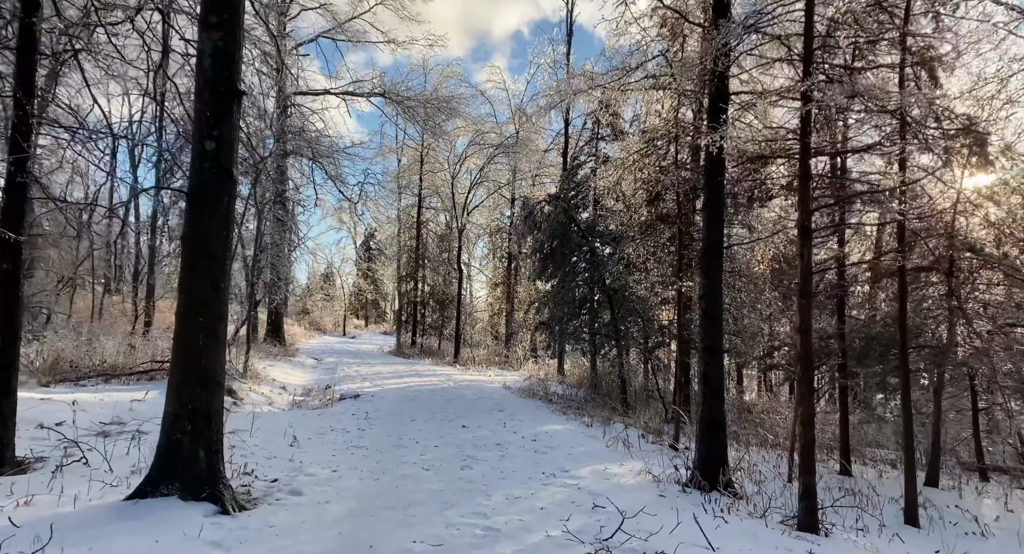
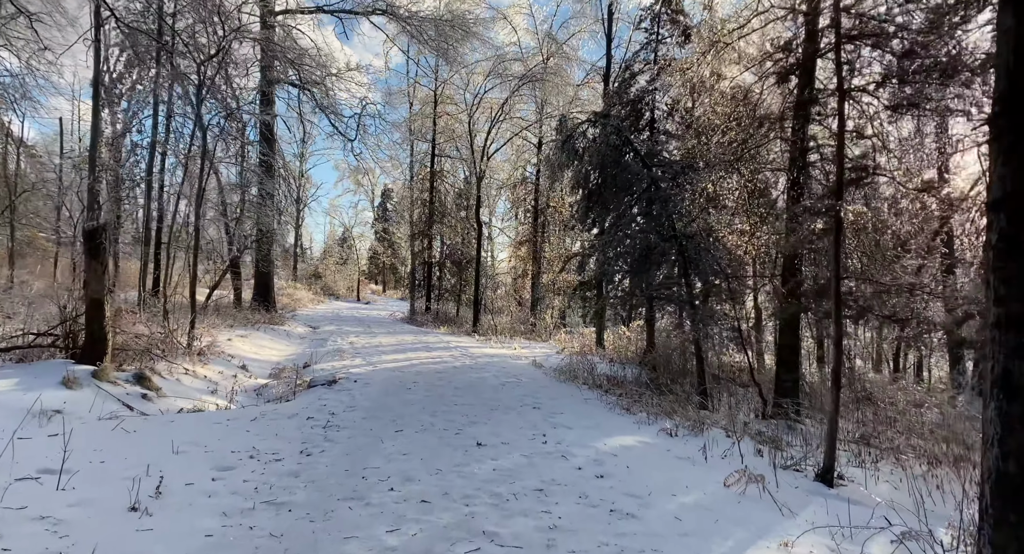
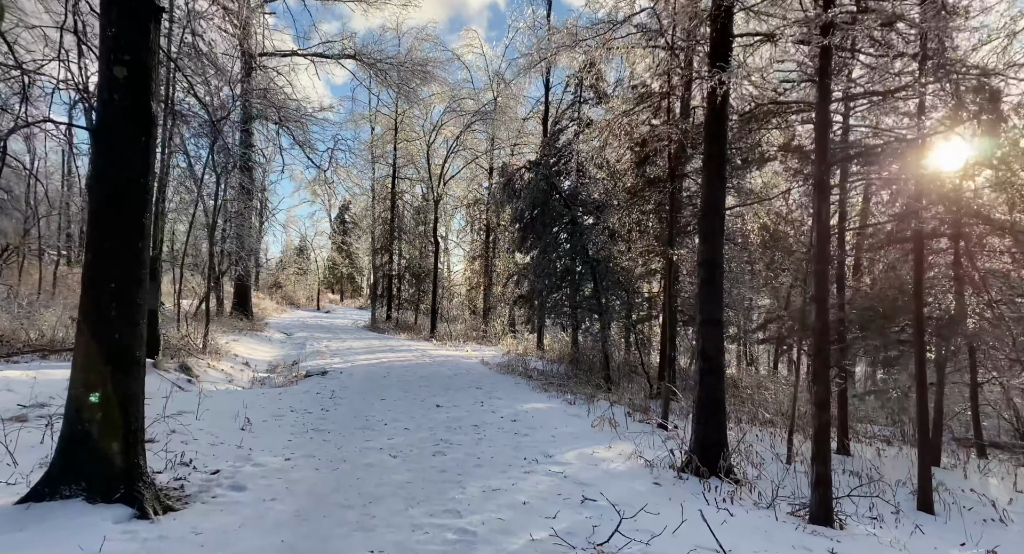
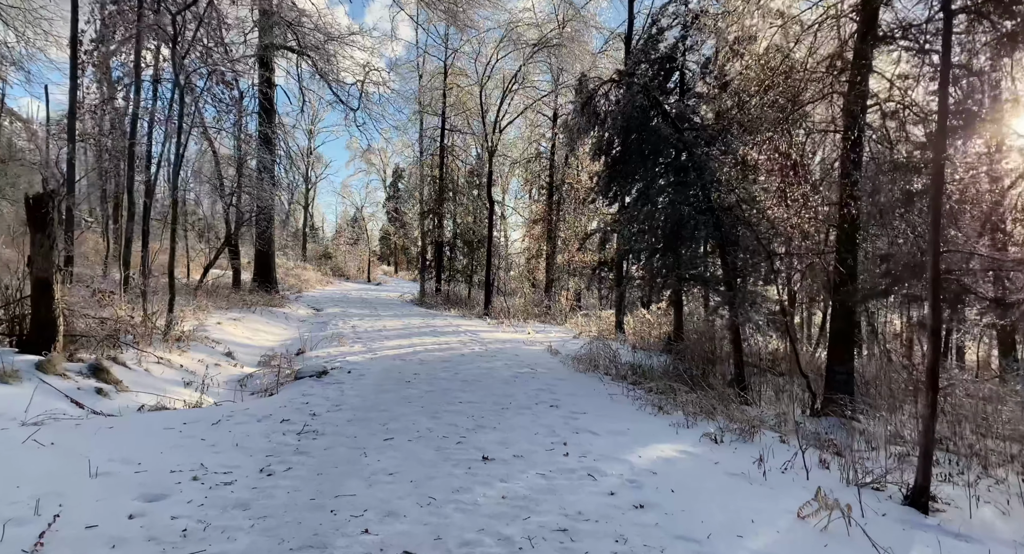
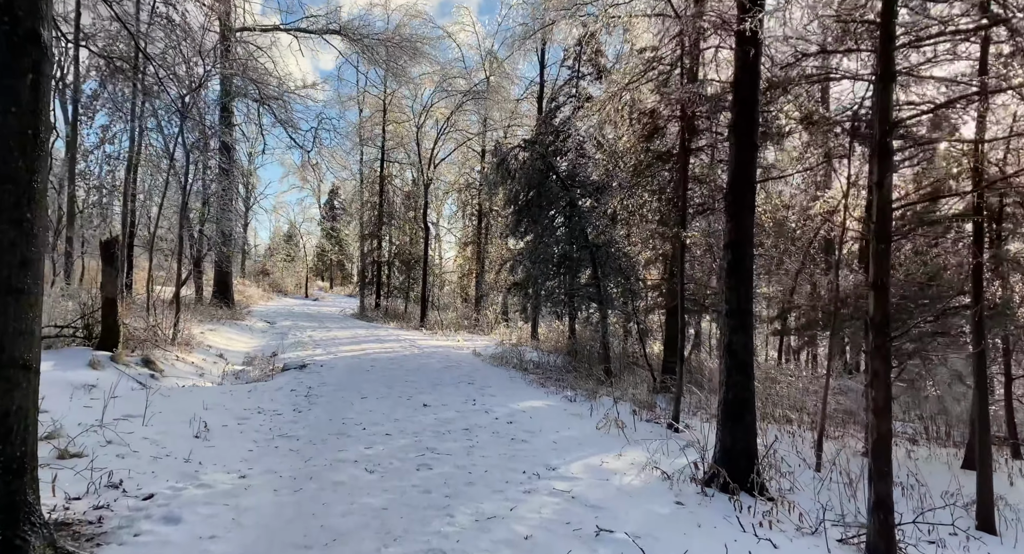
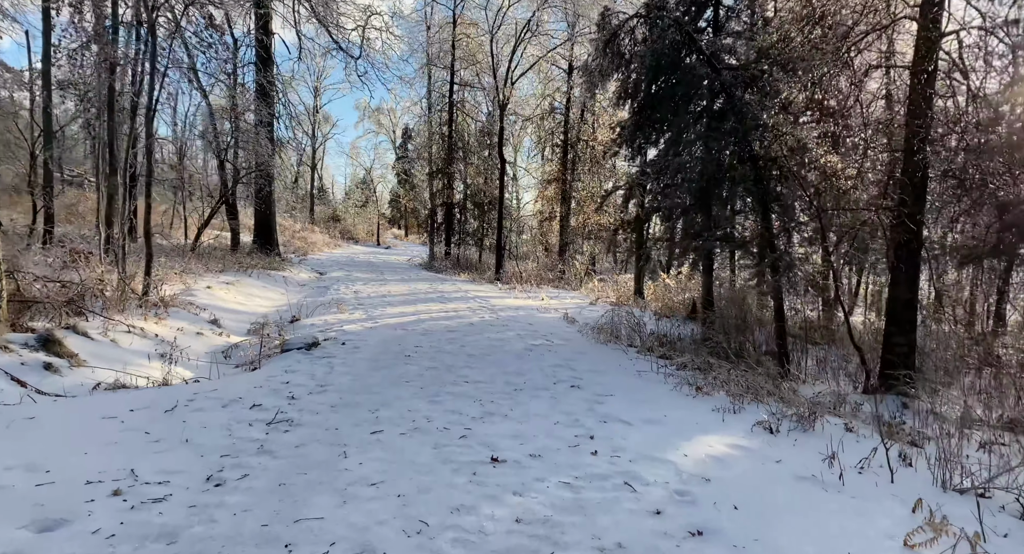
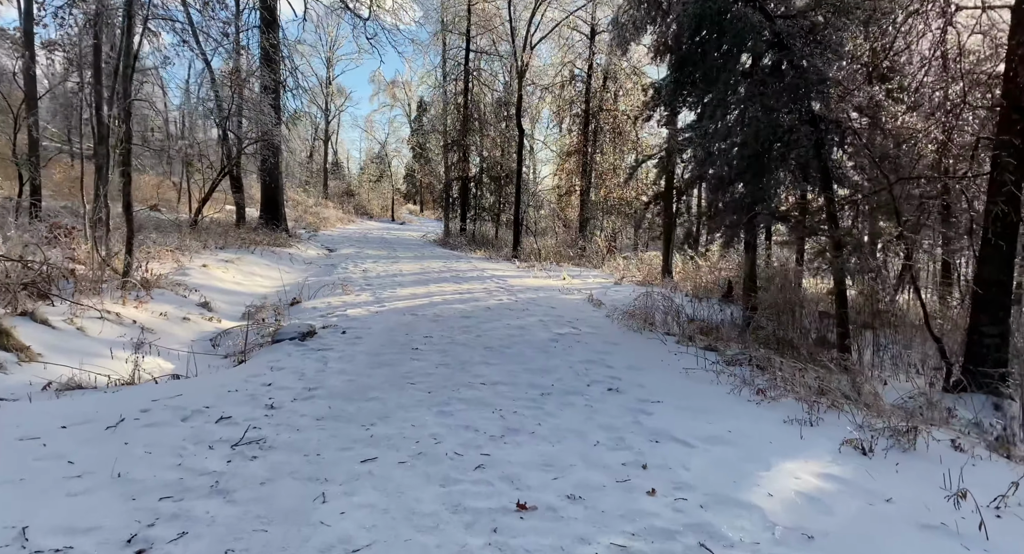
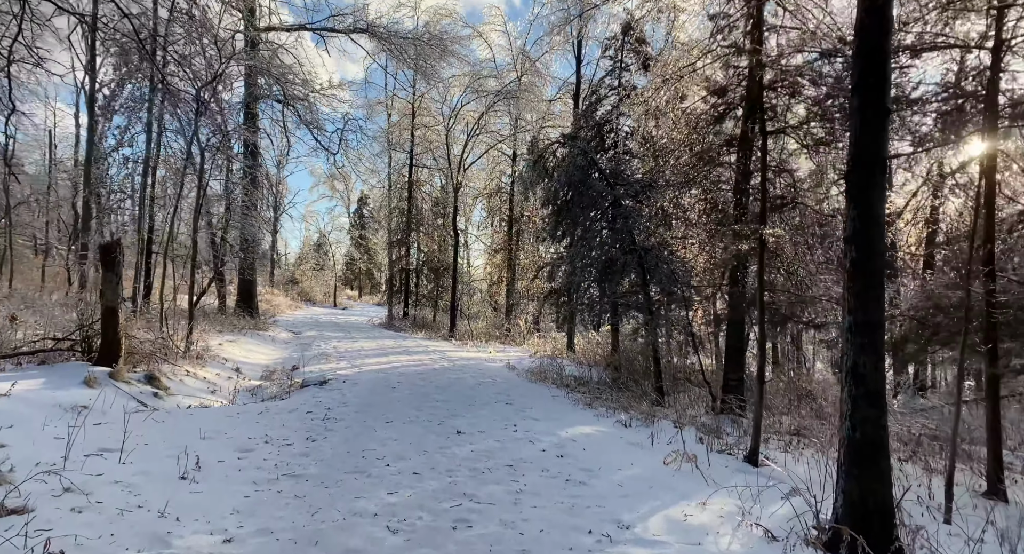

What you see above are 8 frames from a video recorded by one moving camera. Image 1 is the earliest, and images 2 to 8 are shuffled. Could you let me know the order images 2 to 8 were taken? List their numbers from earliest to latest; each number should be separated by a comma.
3, 5, 8, 2, 4, 6, 7
